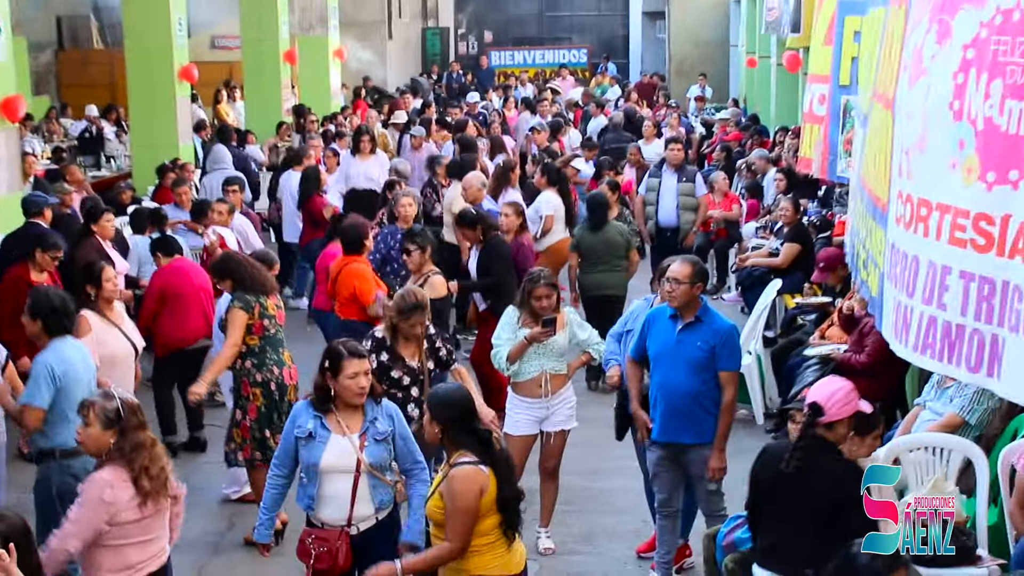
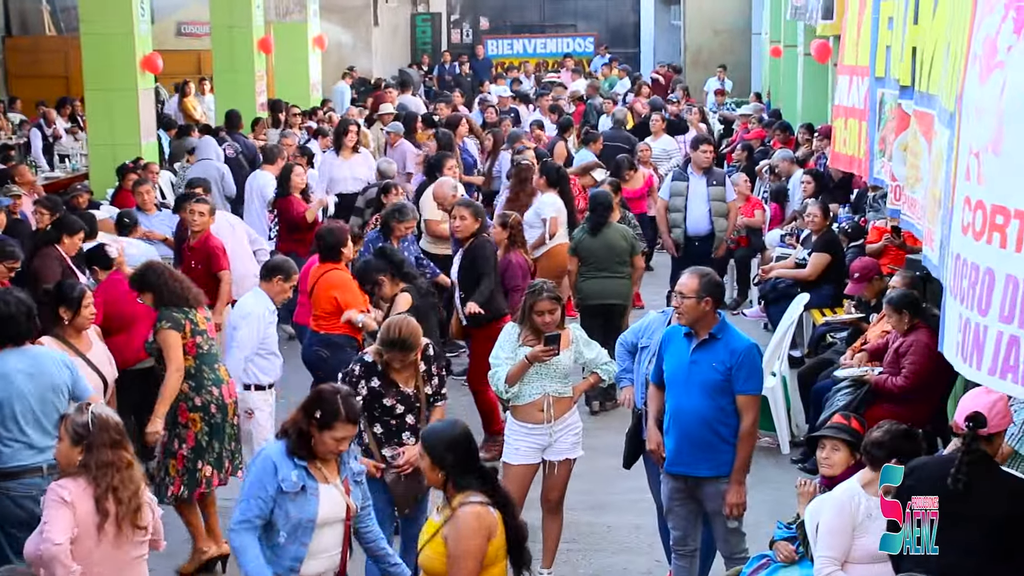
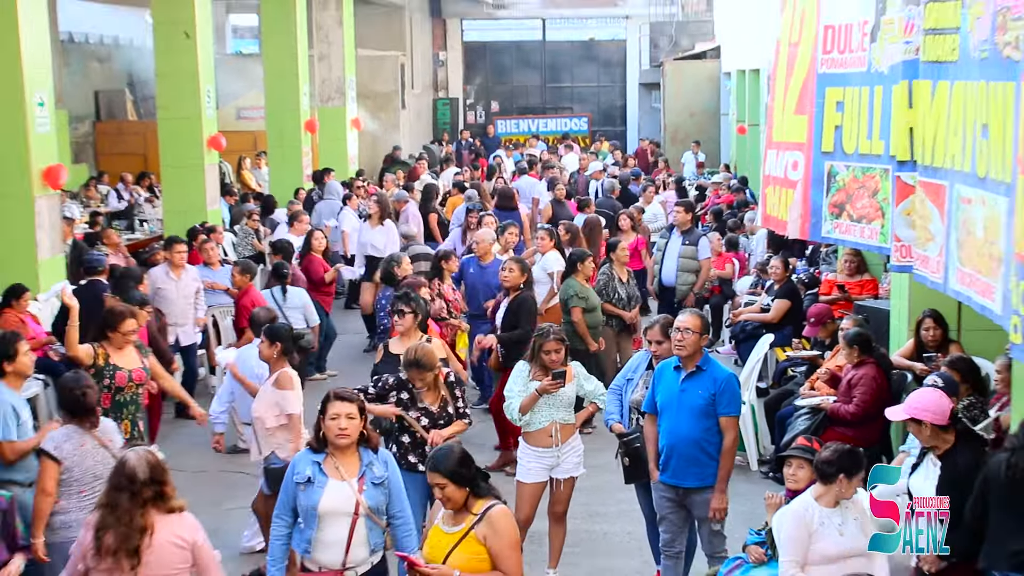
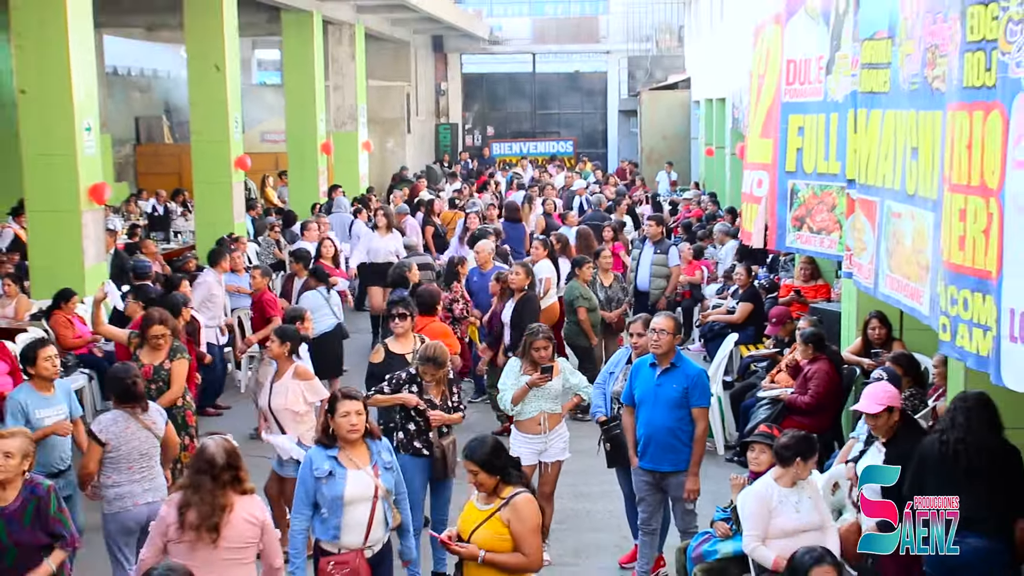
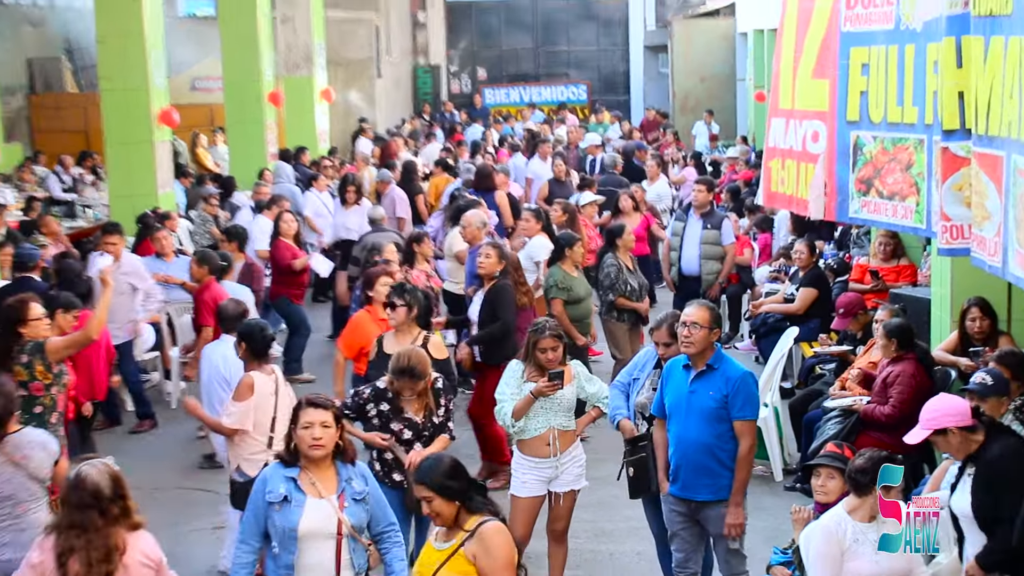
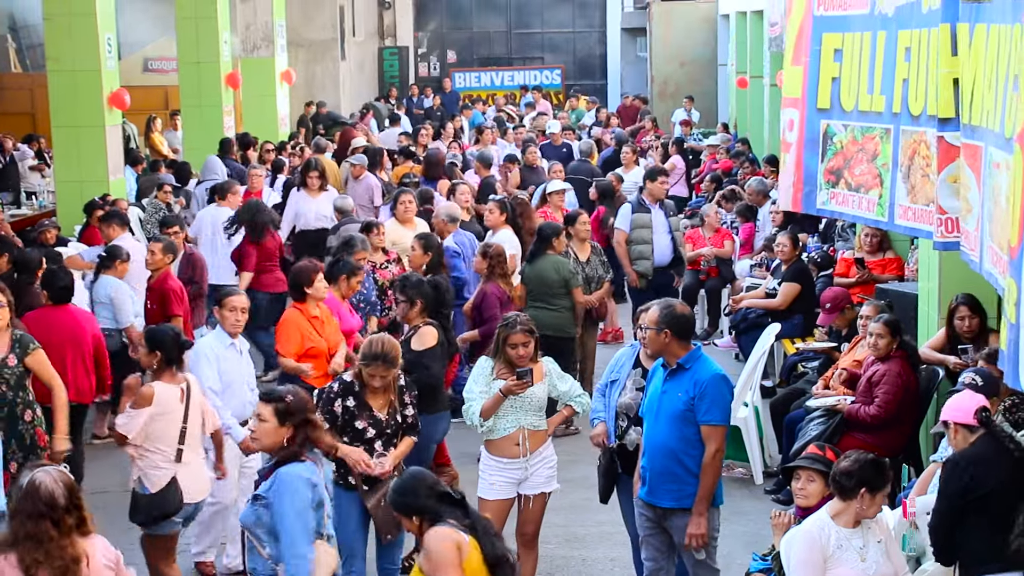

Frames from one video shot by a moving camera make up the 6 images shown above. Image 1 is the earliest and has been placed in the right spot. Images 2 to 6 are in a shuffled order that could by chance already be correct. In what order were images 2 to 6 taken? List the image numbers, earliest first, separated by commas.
2, 6, 5, 3, 4
